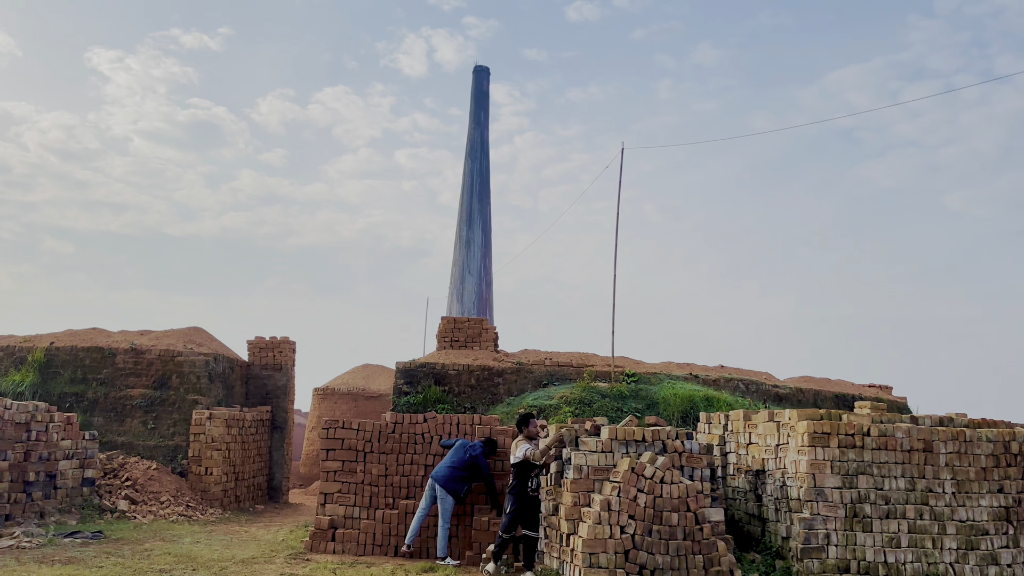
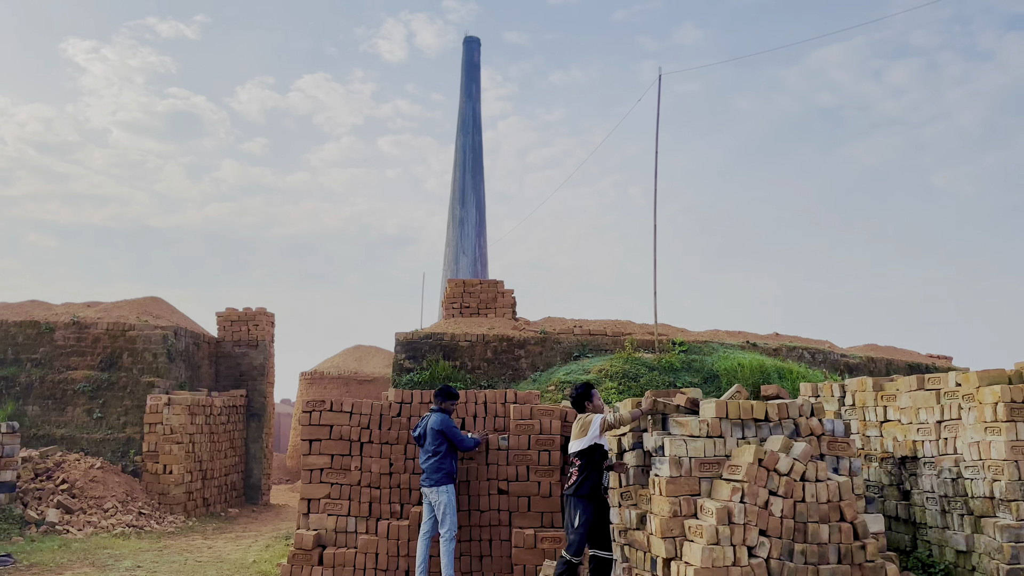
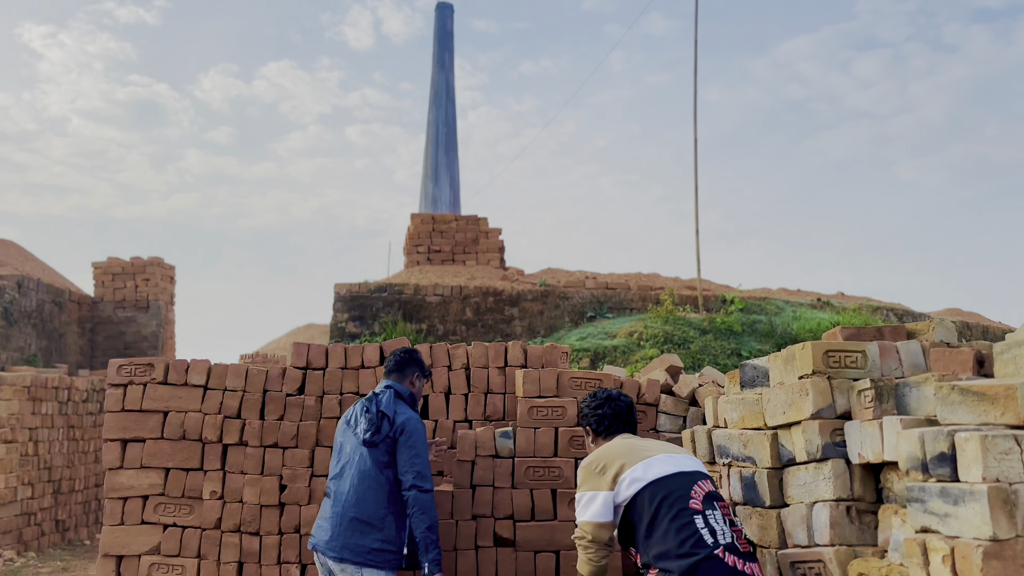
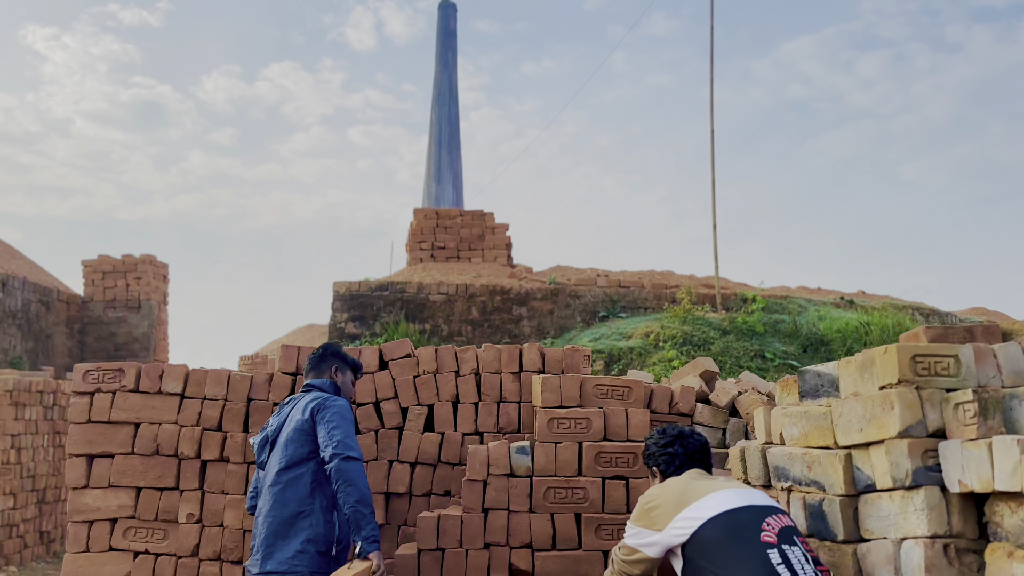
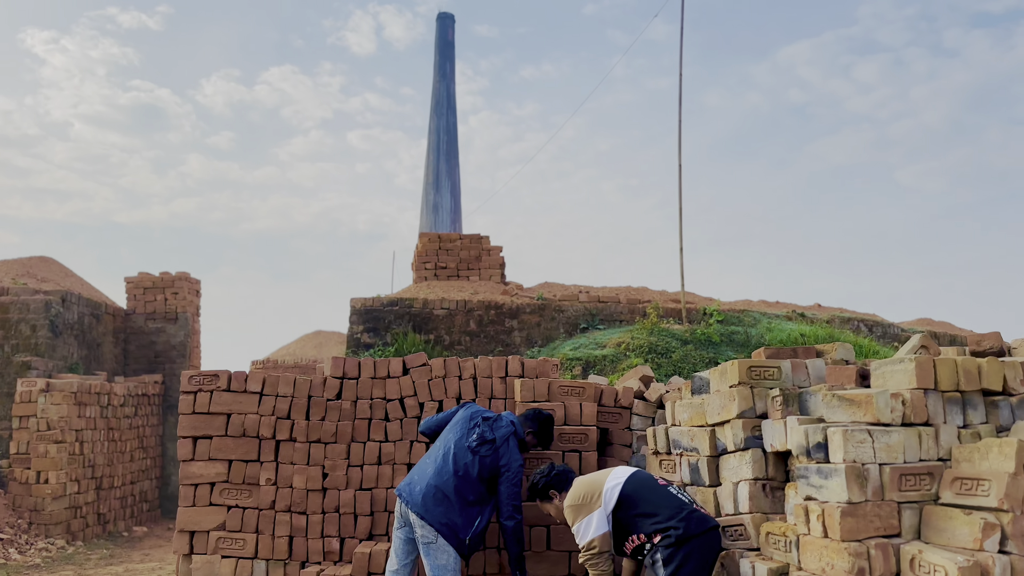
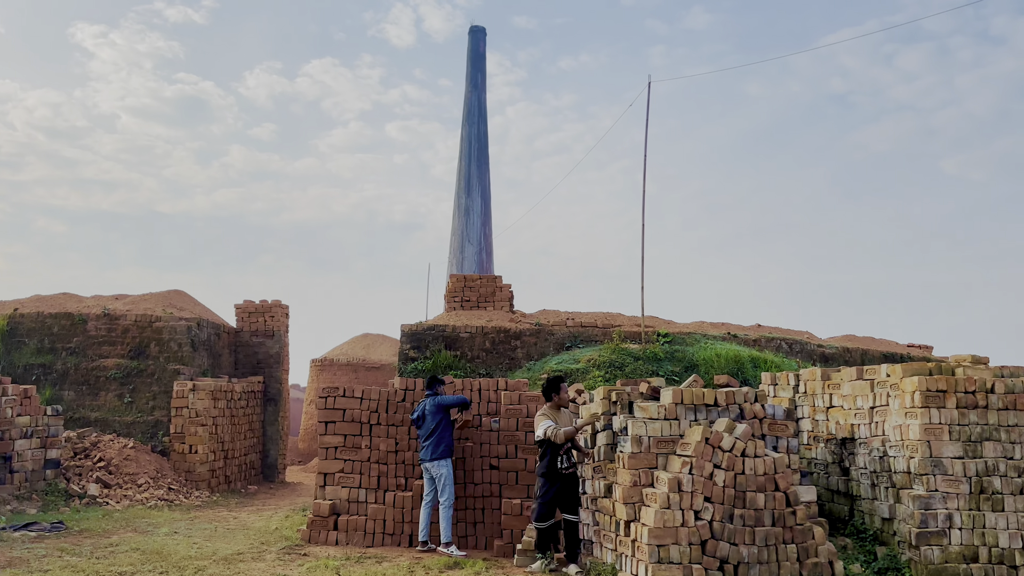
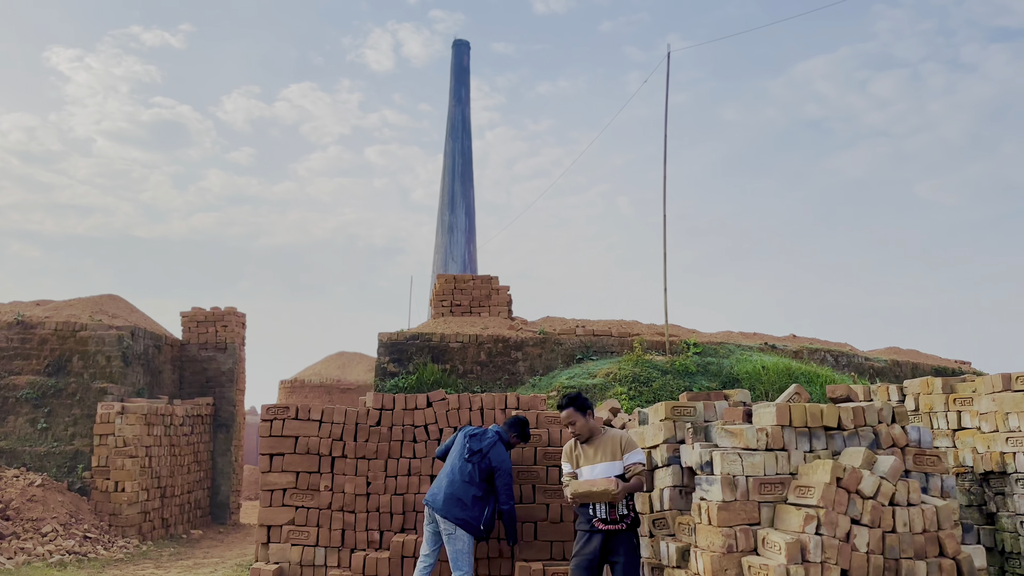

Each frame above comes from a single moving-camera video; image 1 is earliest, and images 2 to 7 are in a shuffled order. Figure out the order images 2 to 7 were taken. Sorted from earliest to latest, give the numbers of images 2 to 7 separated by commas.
6, 2, 7, 5, 3, 4
